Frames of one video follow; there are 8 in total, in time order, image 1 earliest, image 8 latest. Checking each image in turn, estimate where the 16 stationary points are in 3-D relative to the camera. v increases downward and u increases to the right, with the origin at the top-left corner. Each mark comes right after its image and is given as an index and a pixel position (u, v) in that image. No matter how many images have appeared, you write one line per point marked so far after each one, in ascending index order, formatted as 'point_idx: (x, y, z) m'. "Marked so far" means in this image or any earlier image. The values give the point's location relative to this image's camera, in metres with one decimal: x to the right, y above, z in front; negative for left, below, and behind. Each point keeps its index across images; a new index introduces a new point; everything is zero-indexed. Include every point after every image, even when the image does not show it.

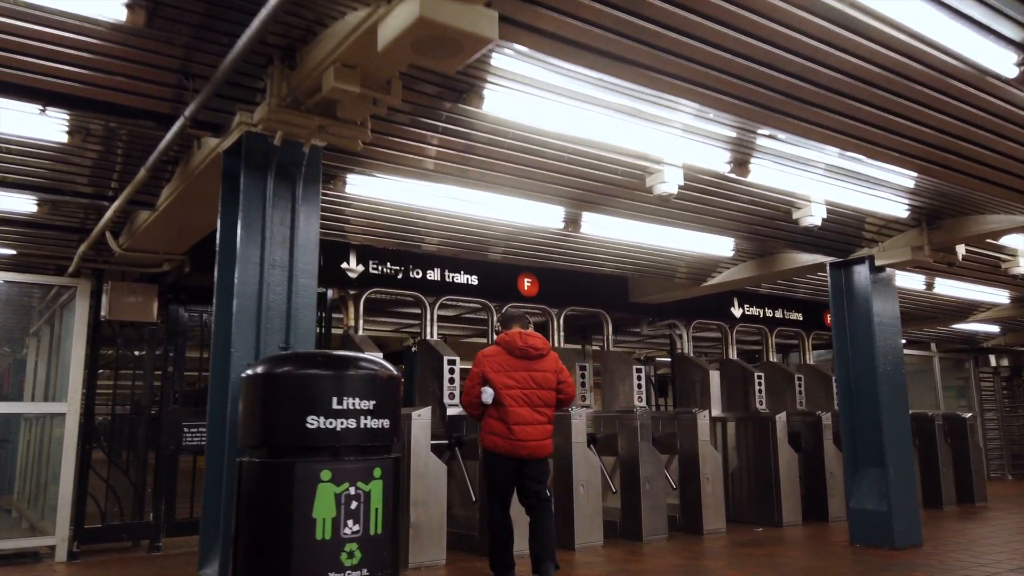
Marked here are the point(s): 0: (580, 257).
0: (+0.6, +0.3, +6.8) m
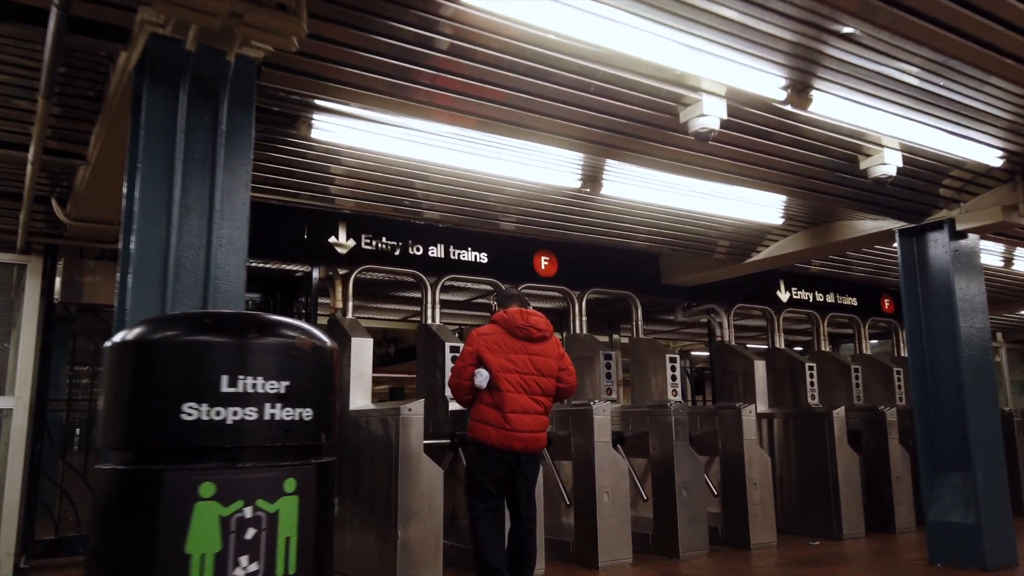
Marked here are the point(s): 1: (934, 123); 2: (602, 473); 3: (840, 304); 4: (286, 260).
0: (+0.7, +0.5, +5.9) m
1: (+2.2, +0.8, +4.0) m
2: (+0.6, -1.3, +5.2) m
3: (+3.6, -0.2, +8.5) m
4: (-1.6, +0.2, +5.6) m
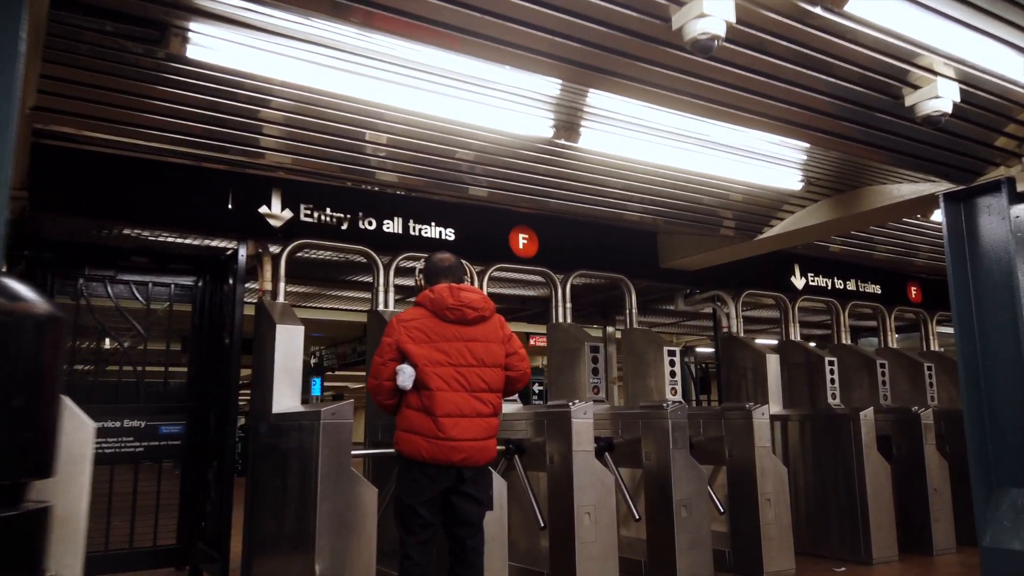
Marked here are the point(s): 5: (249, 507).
0: (+0.5, +0.6, +4.9) m
1: (+1.9, +1.0, +3.0) m
2: (+0.4, -1.1, +4.3) m
3: (+3.4, -0.1, +7.5) m
4: (-1.8, +0.3, +4.6) m
5: (-1.6, -1.3, +4.5) m
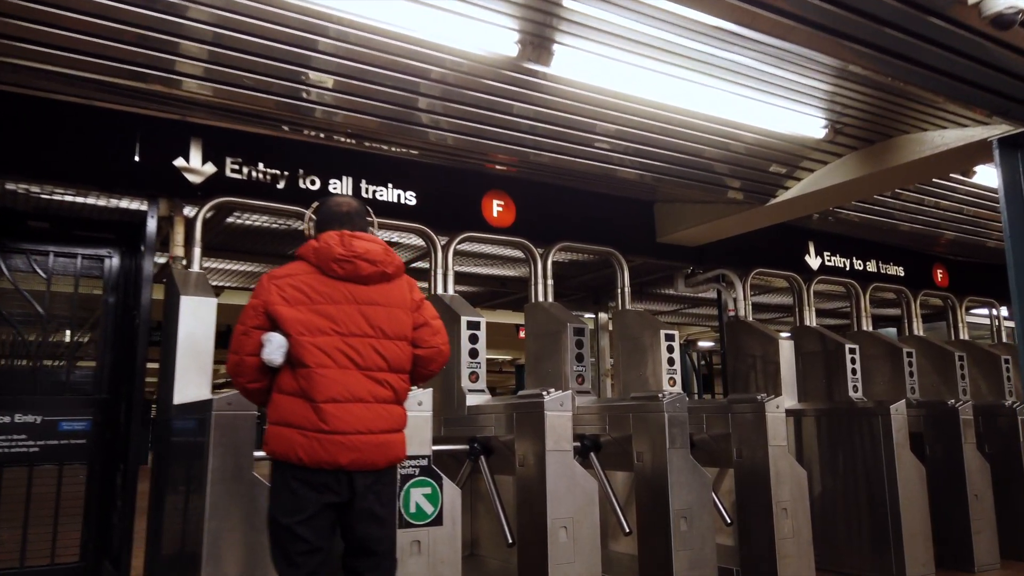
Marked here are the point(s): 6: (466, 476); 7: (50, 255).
0: (+0.3, +0.8, +4.2) m
1: (+1.8, +1.2, +2.2) m
2: (+0.2, -1.0, +3.5) m
3: (+3.2, +0.1, +6.7) m
4: (-2.0, +0.5, +3.9) m
5: (-1.7, -1.1, +3.8) m
6: (-0.3, -1.0, +4.1) m
7: (-2.6, +0.2, +4.3) m
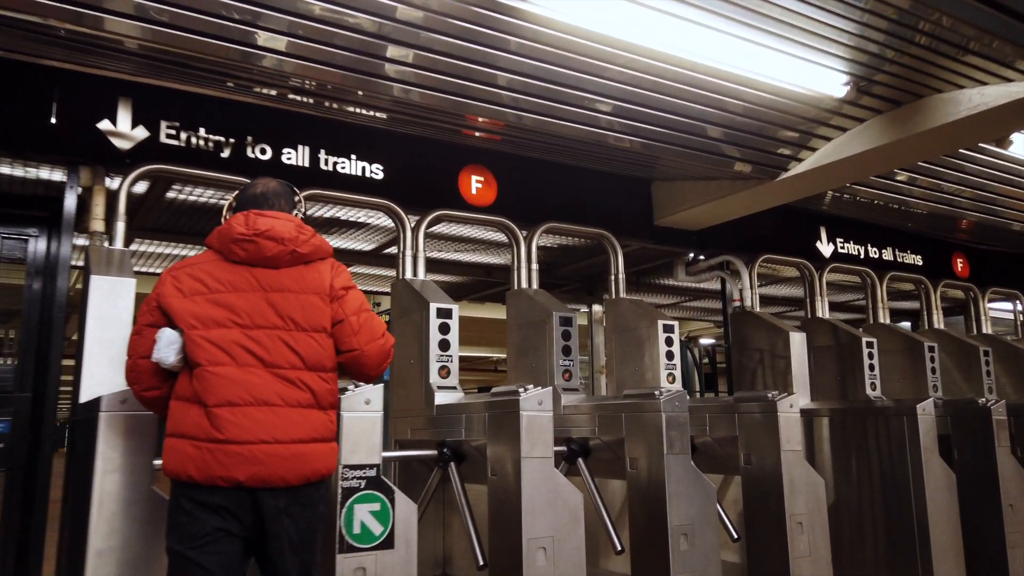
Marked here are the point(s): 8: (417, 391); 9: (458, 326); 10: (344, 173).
0: (+0.2, +0.8, +3.6) m
1: (+1.6, +1.2, +1.7) m
2: (+0.1, -0.9, +3.0) m
3: (+3.1, +0.2, +6.2) m
4: (-2.1, +0.6, +3.4) m
5: (-1.8, -1.0, +3.2) m
6: (-0.4, -0.9, +3.6) m
7: (-2.7, +0.3, +3.8) m
8: (-0.5, -0.5, +3.7) m
9: (-0.3, -0.2, +3.7) m
10: (-0.9, +0.6, +4.0) m
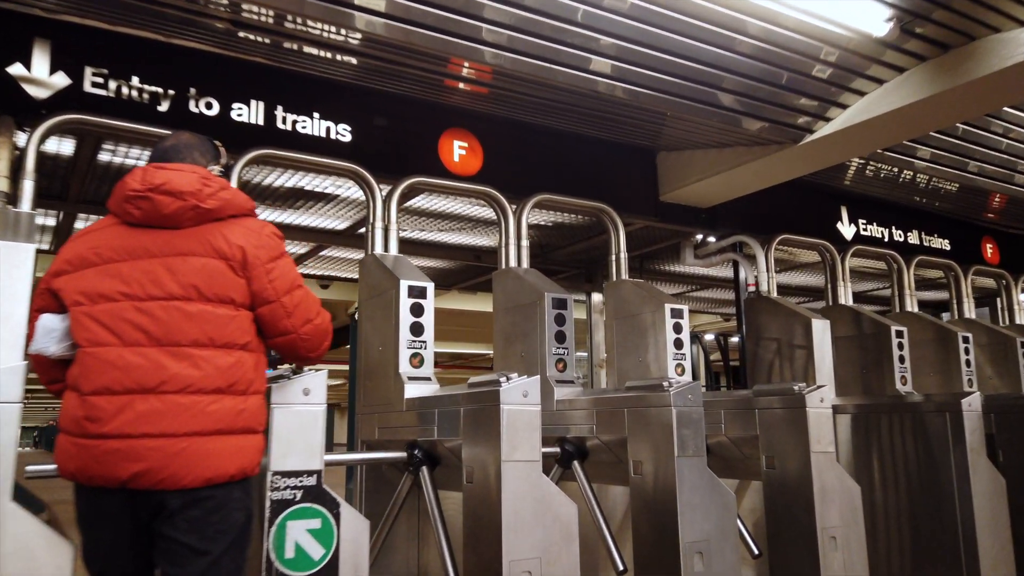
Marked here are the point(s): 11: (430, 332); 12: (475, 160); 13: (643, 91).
0: (+0.1, +0.9, +3.1) m
1: (+1.6, +1.3, +1.2) m
2: (0.0, -0.8, +2.5) m
3: (+3.1, +0.3, +5.7) m
4: (-2.2, +0.7, +2.8) m
5: (-1.9, -0.9, +2.7) m
6: (-0.4, -0.8, +3.1) m
7: (-2.7, +0.4, +3.2) m
8: (-0.5, -0.4, +3.2) m
9: (-0.3, -0.1, +3.2) m
10: (-0.9, +0.7, +3.5) m
11: (-0.3, -0.2, +3.2) m
12: (-0.2, +0.7, +4.0) m
13: (+0.6, +0.9, +3.4) m
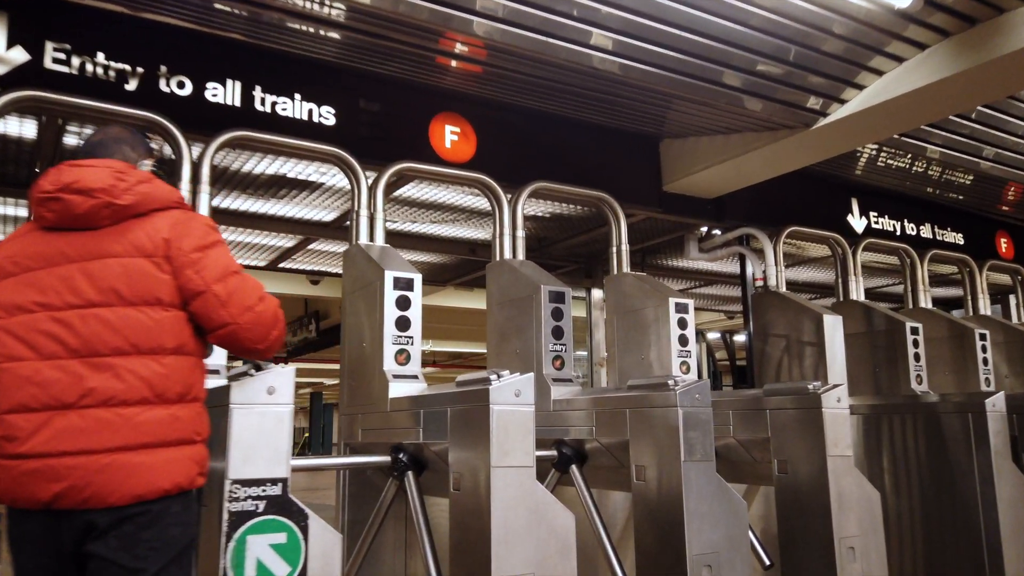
0: (+0.1, +1.0, +2.9) m
1: (+1.5, +1.4, +1.0) m
2: (0.0, -0.8, +2.3) m
3: (+3.0, +0.3, +5.5) m
4: (-2.2, +0.7, +2.6) m
5: (-1.9, -0.9, +2.5) m
6: (-0.5, -0.8, +2.9) m
7: (-2.8, +0.4, +3.0) m
8: (-0.6, -0.4, +3.0) m
9: (-0.4, -0.1, +3.0) m
10: (-1.0, +0.7, +3.3) m
11: (-0.4, -0.2, +3.0) m
12: (-0.2, +0.7, +3.7) m
13: (+0.5, +0.9, +3.2) m
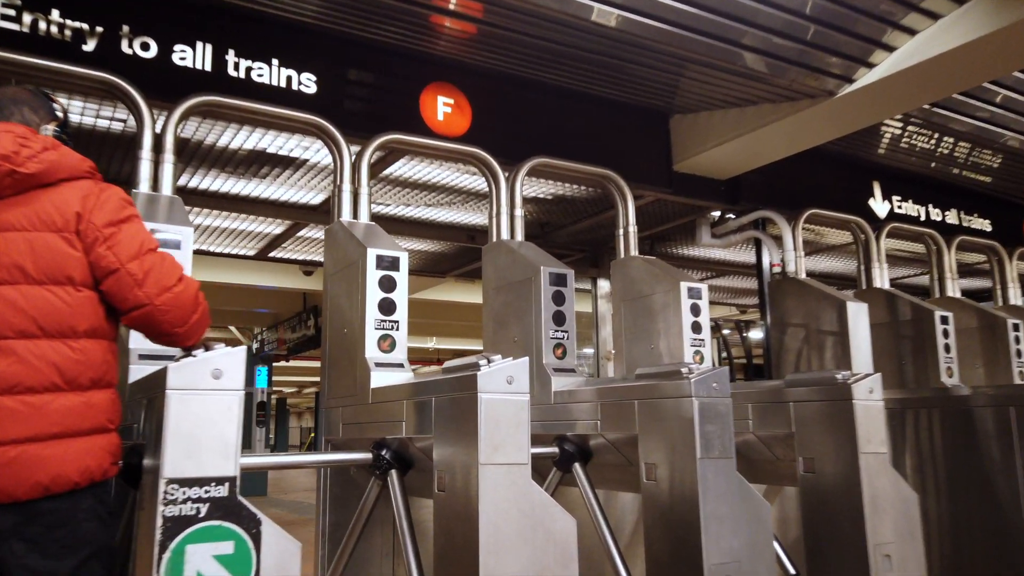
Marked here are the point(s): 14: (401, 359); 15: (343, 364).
0: (+0.1, +1.0, +2.6) m
1: (+1.5, +1.5, +0.7) m
2: (0.0, -0.7, +2.0) m
3: (+3.1, +0.4, +5.2) m
4: (-2.2, +0.8, +2.4) m
5: (-2.0, -0.8, +2.3) m
6: (-0.5, -0.7, +2.6) m
7: (-2.8, +0.5, +2.8) m
8: (-0.6, -0.3, +2.7) m
9: (-0.4, 0.0, +2.7) m
10: (-1.0, +0.8, +3.0) m
11: (-0.4, -0.1, +2.7) m
12: (-0.2, +0.8, +3.5) m
13: (+0.5, +1.0, +2.9) m
14: (-0.4, -0.2, +2.7) m
15: (-0.6, -0.3, +2.8) m
